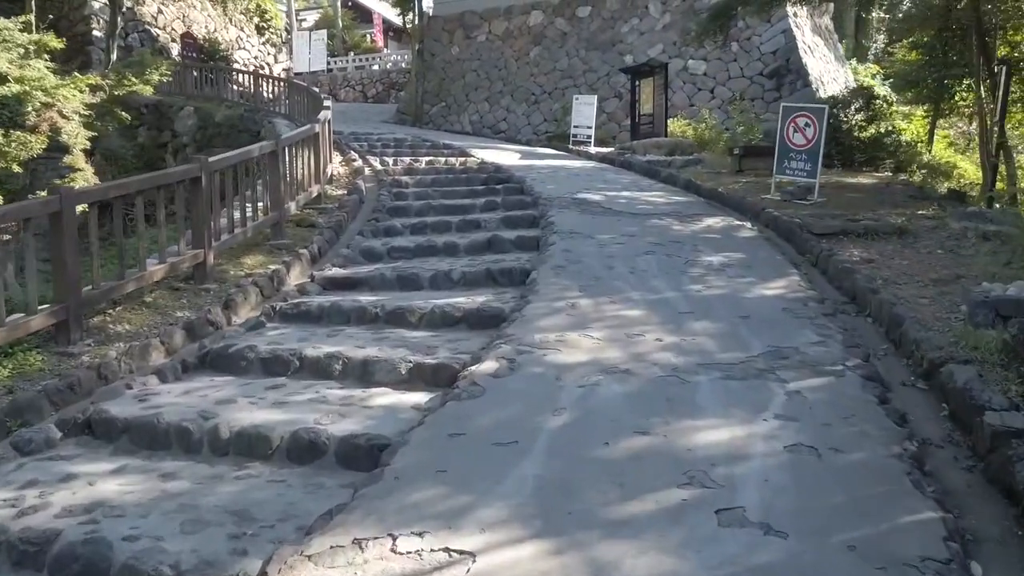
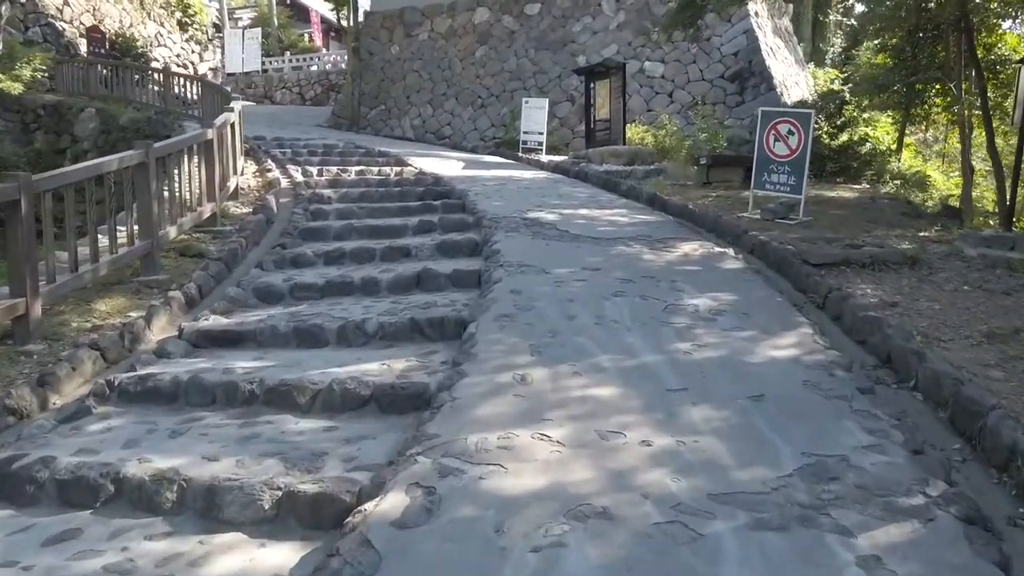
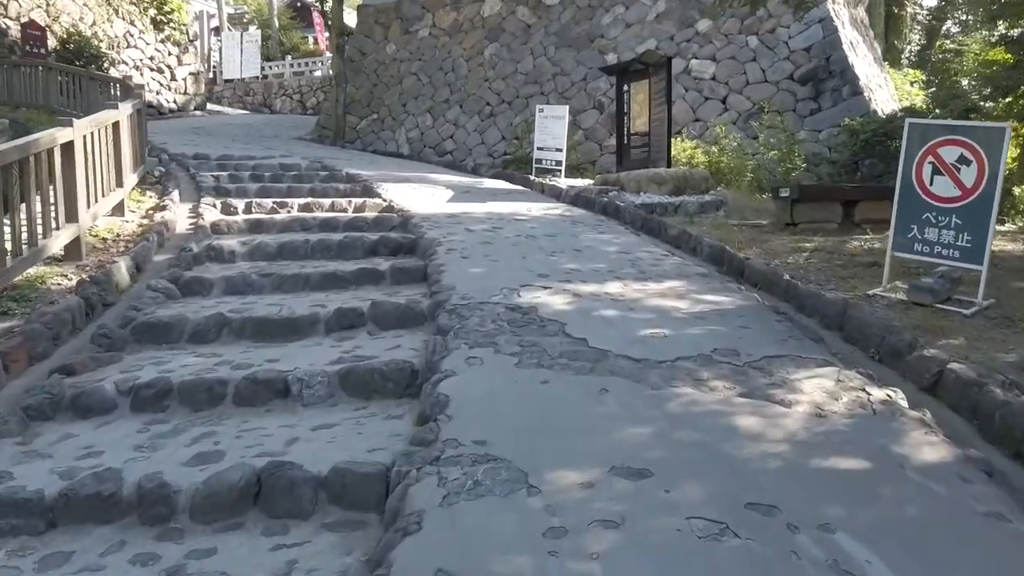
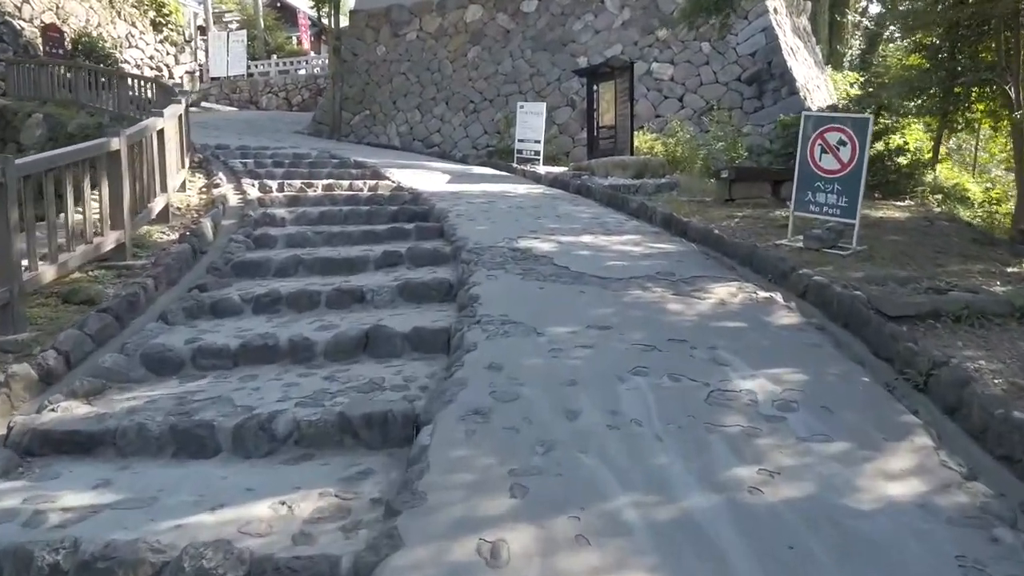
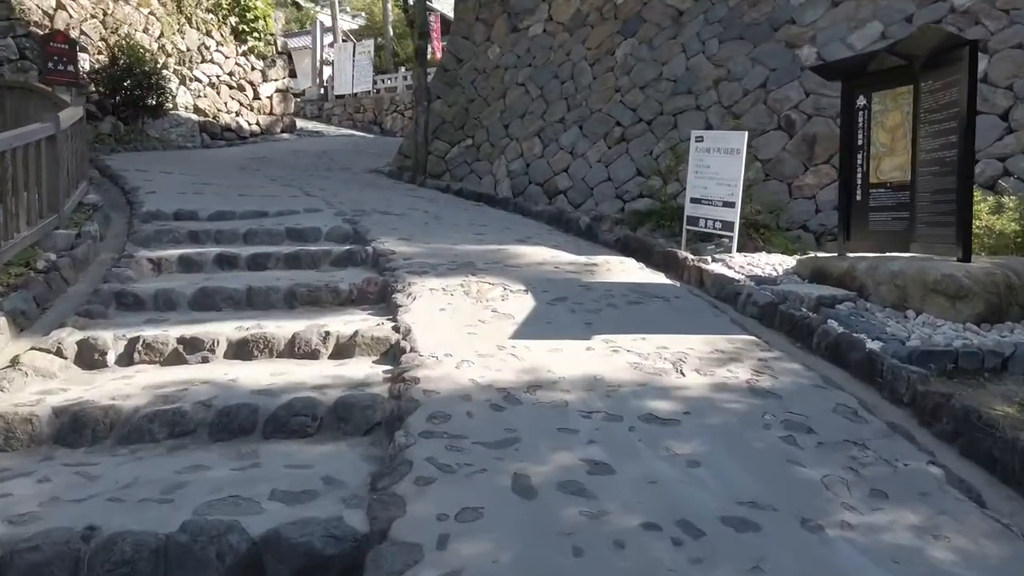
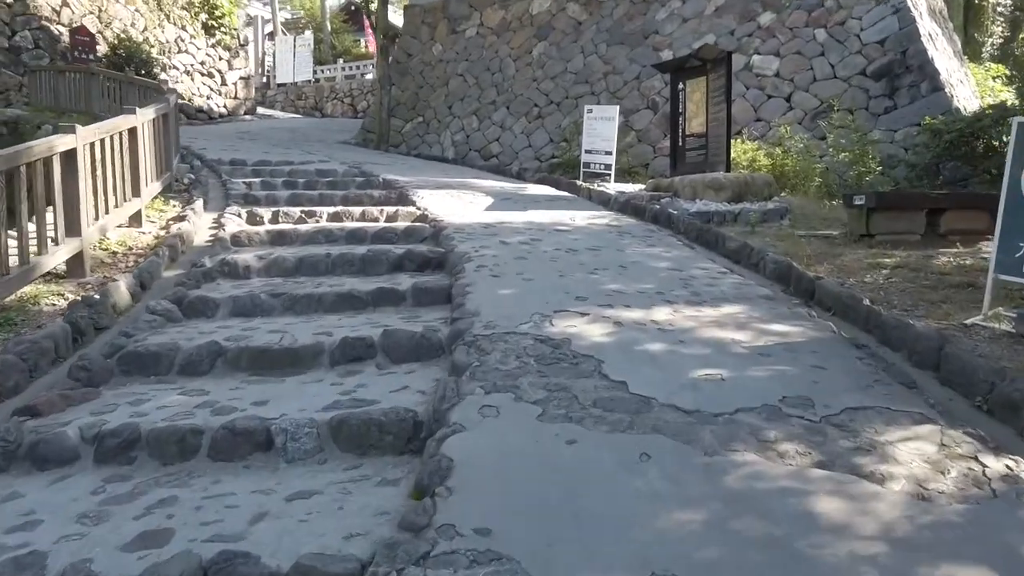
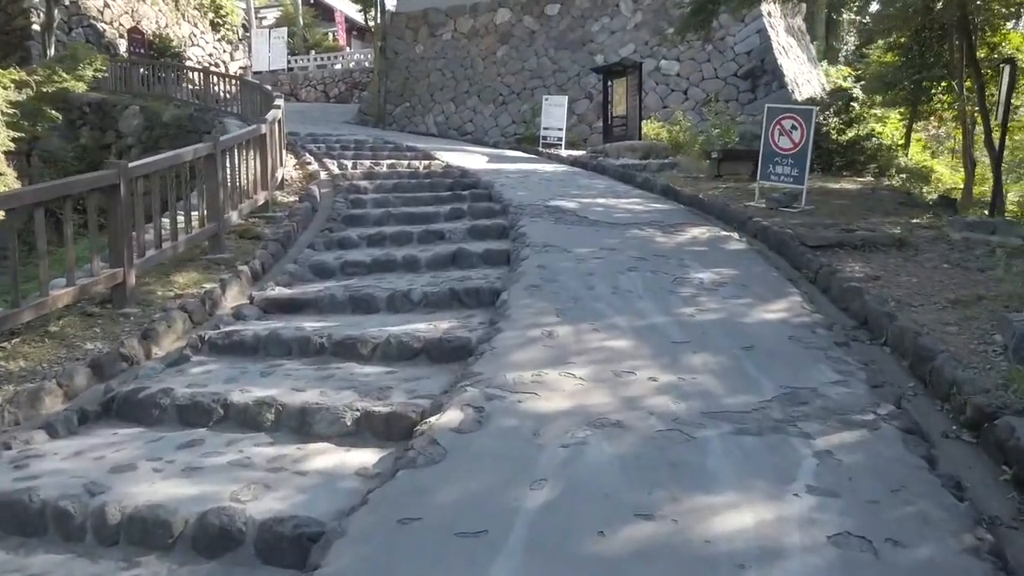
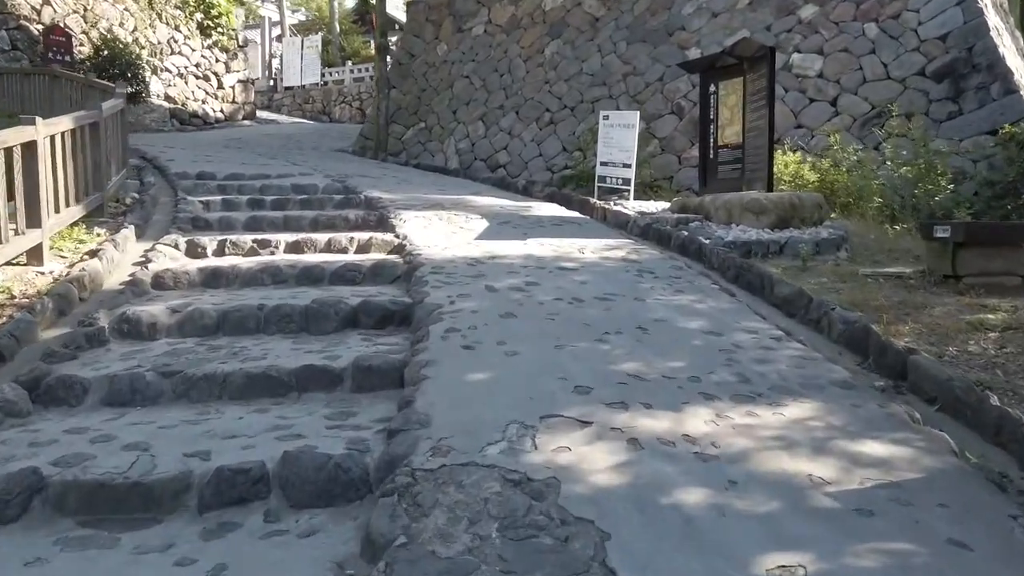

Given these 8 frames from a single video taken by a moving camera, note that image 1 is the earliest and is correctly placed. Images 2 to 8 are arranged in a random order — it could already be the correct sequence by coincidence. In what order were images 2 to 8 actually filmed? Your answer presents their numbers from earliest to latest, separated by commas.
7, 2, 4, 3, 6, 8, 5
